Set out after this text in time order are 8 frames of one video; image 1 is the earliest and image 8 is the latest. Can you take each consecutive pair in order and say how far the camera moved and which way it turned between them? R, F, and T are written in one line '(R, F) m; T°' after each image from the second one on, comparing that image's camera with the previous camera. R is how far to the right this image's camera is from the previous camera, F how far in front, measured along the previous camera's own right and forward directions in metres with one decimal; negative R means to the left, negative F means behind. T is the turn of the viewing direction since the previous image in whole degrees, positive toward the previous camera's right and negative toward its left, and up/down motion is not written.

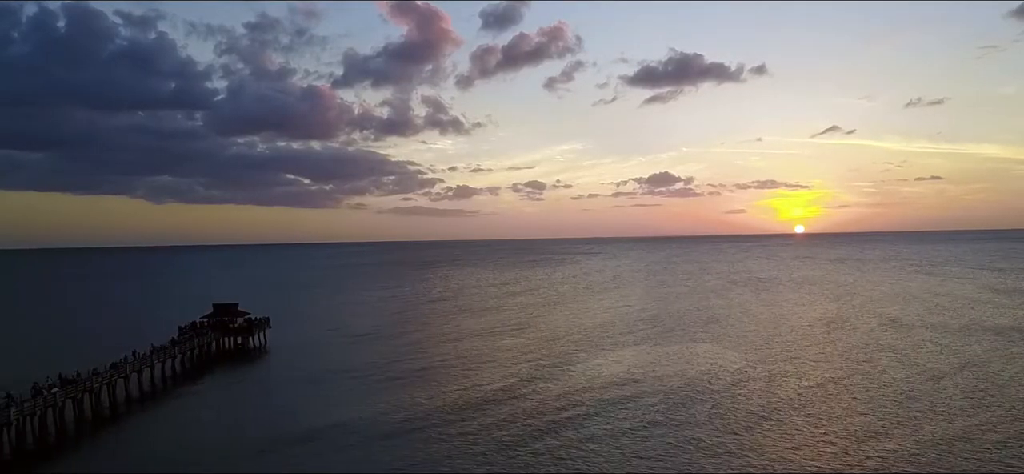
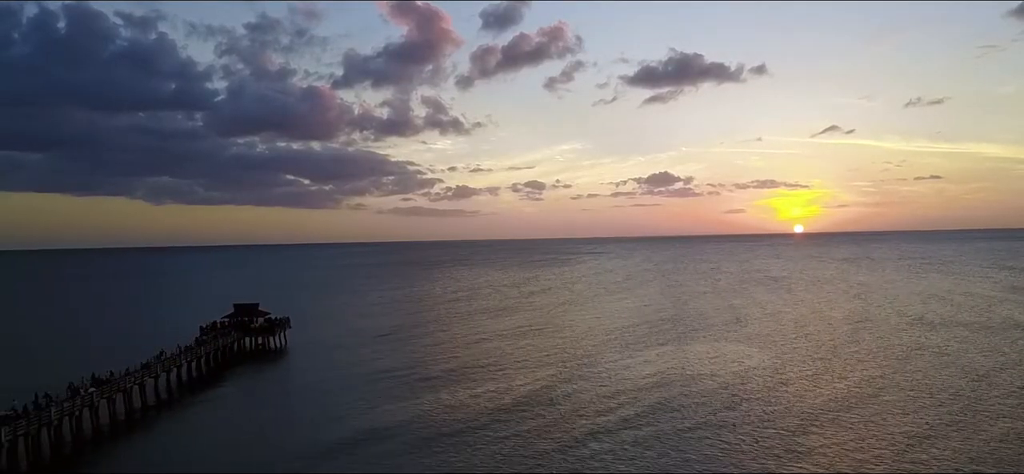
(-2.0, +0.4) m; 0°
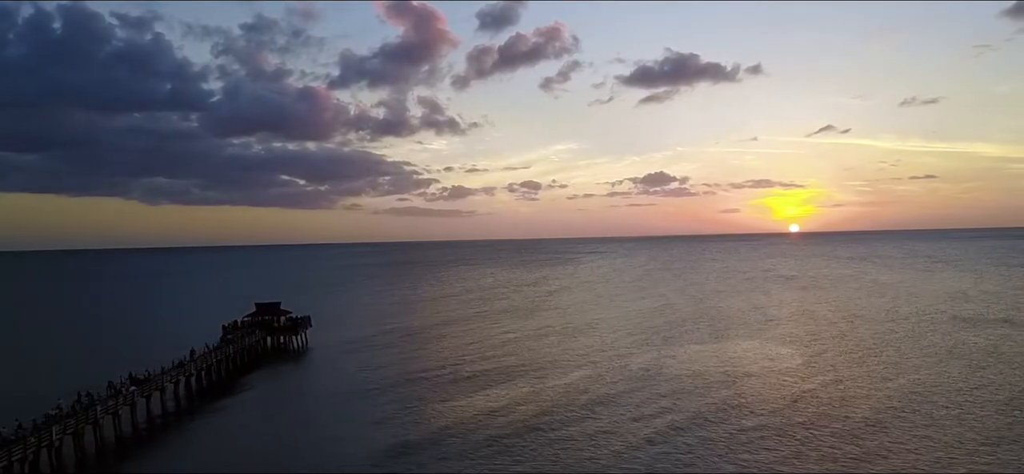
(-2.2, +0.4) m; 0°
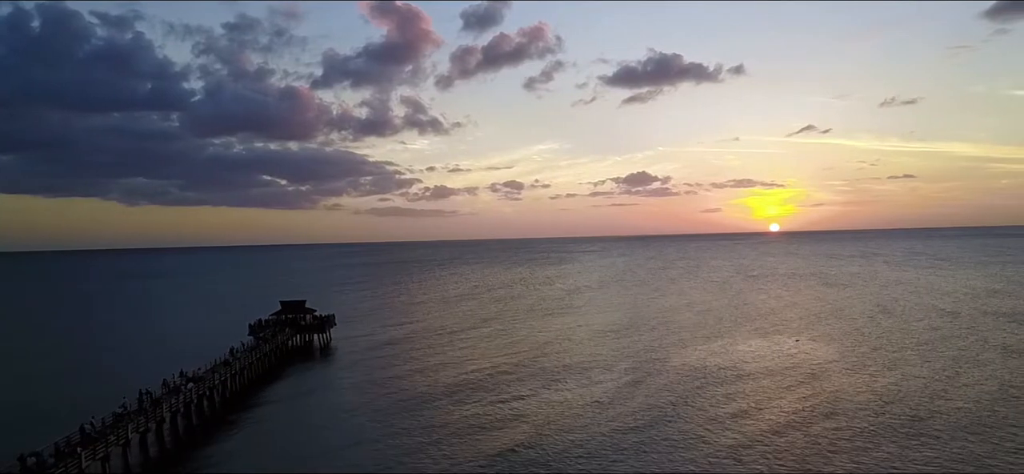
(-3.3, +0.2) m; +1°
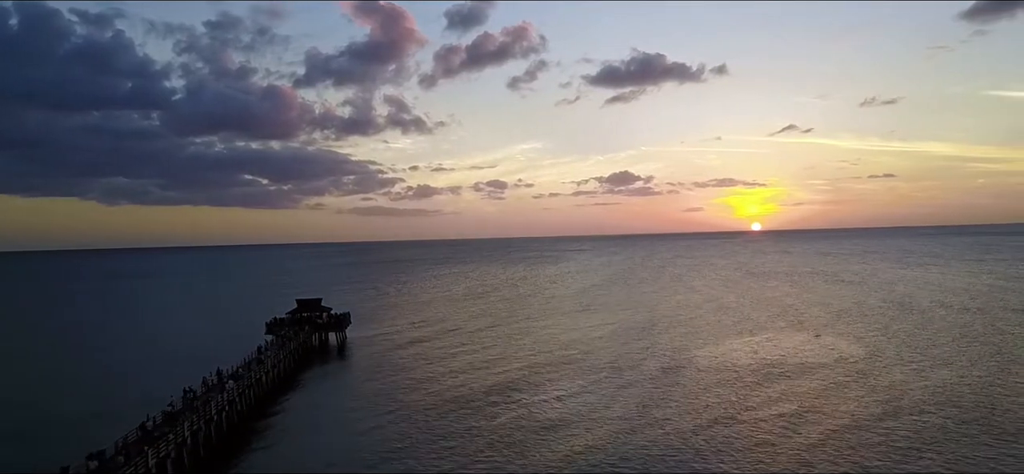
(-2.6, +0.2) m; +1°
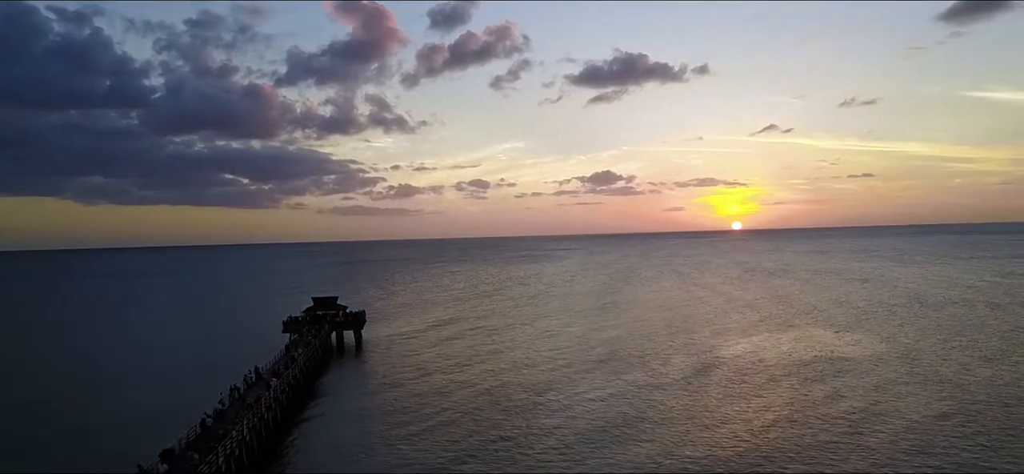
(-2.6, +0.2) m; +1°
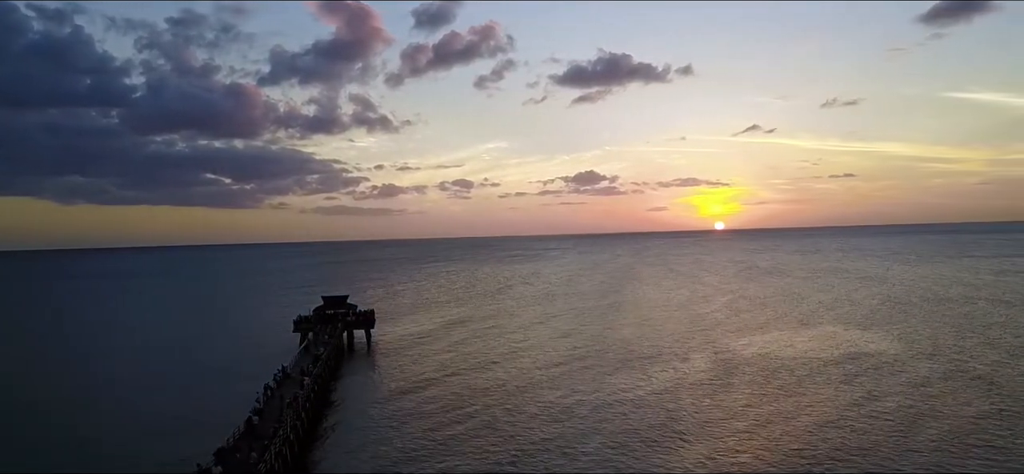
(-1.9, 0.0) m; +1°
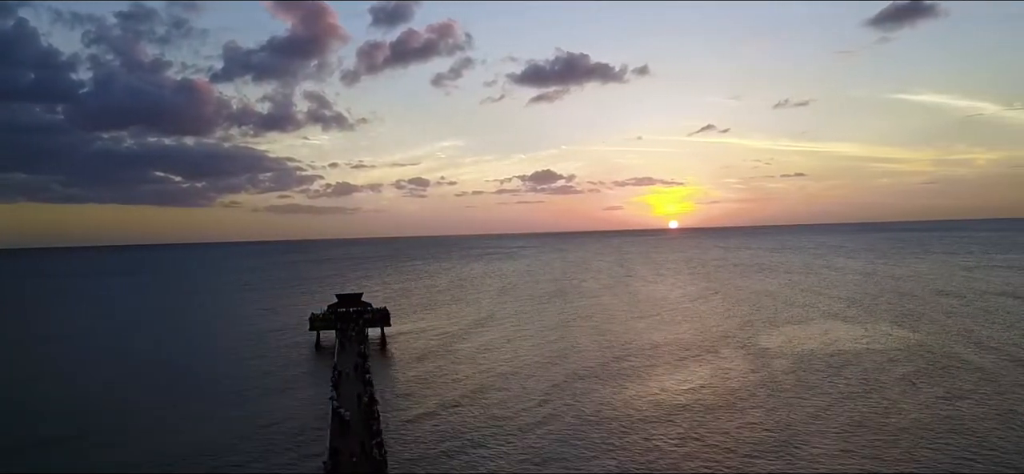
(-4.2, +0.5) m; +3°
